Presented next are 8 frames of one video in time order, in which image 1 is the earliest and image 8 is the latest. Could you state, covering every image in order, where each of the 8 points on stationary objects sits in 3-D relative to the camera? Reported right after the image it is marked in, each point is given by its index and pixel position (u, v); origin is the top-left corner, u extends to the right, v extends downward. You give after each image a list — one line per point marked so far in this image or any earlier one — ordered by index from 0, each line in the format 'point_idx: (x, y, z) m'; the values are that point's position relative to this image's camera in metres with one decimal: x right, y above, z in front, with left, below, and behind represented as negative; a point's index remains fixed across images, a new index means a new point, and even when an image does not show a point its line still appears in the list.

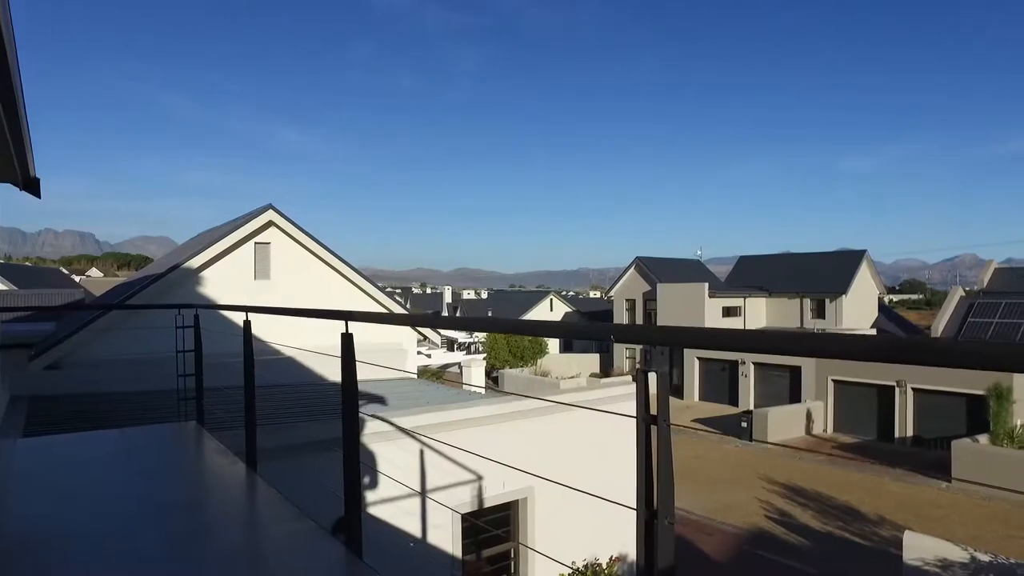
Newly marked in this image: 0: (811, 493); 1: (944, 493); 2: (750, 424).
0: (+6.2, -4.3, +14.9) m
1: (+9.2, -4.3, +15.5) m
2: (+6.5, -3.7, +19.5) m
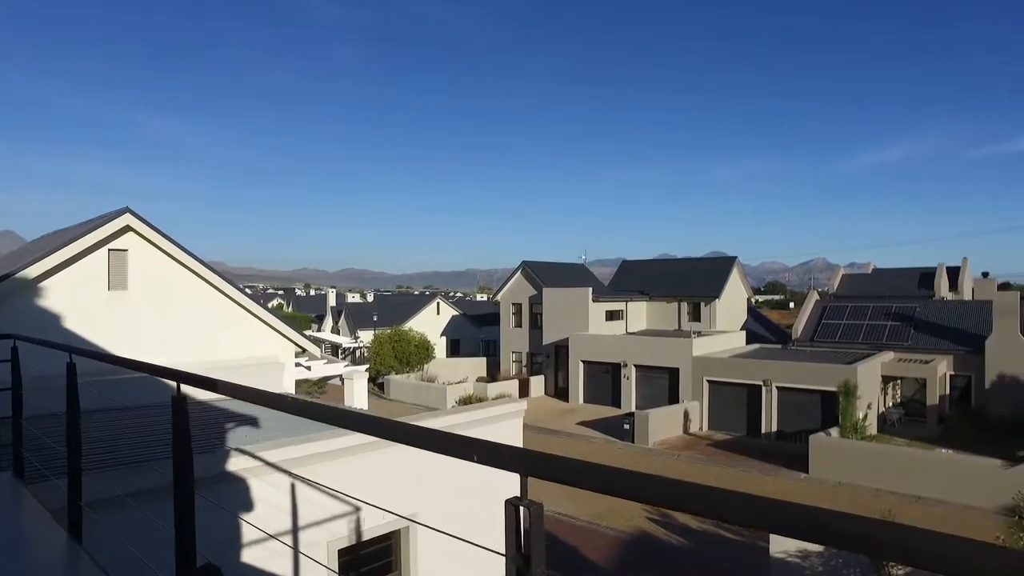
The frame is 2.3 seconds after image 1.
0: (+3.8, -4.4, +15.5) m
1: (+6.7, -4.5, +16.5) m
2: (+3.3, -3.8, +20.1) m
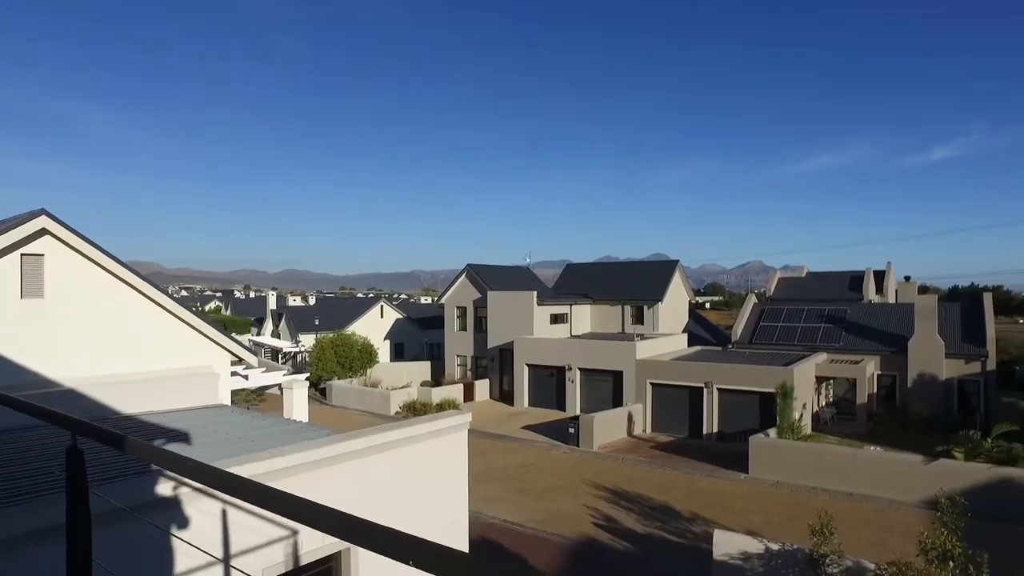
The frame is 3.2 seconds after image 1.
0: (+2.6, -4.5, +15.6) m
1: (+5.4, -4.6, +16.9) m
2: (+1.8, -4.0, +20.1) m
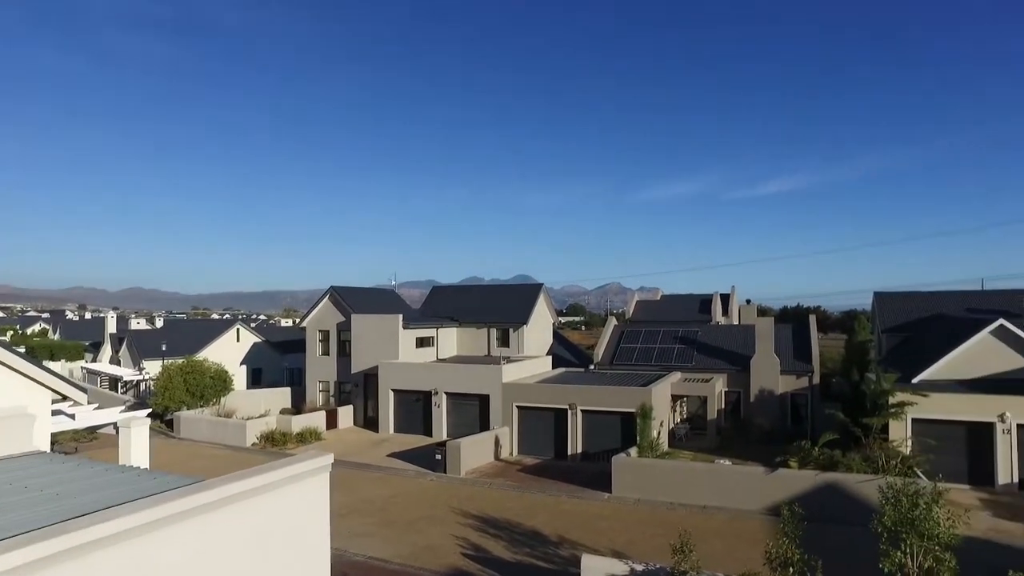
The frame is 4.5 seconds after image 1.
0: (-0.2, -5.0, +15.5) m
1: (+2.3, -5.2, +17.2) m
2: (-1.8, -4.6, +19.8) m
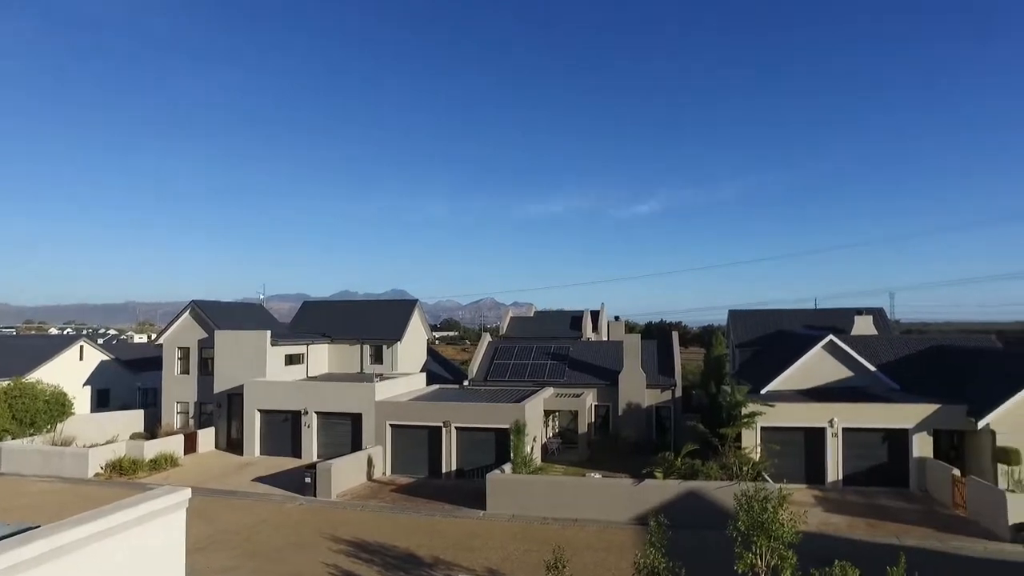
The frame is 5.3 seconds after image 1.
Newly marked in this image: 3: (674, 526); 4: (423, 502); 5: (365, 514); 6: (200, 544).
0: (-2.9, -5.4, +15.0) m
1: (-0.7, -5.6, +17.1) m
2: (-5.2, -5.1, +19.0) m
3: (+3.7, -5.5, +16.5) m
4: (-2.3, -5.6, +18.7) m
5: (-3.6, -5.5, +17.6) m
6: (-6.5, -5.3, +14.9) m
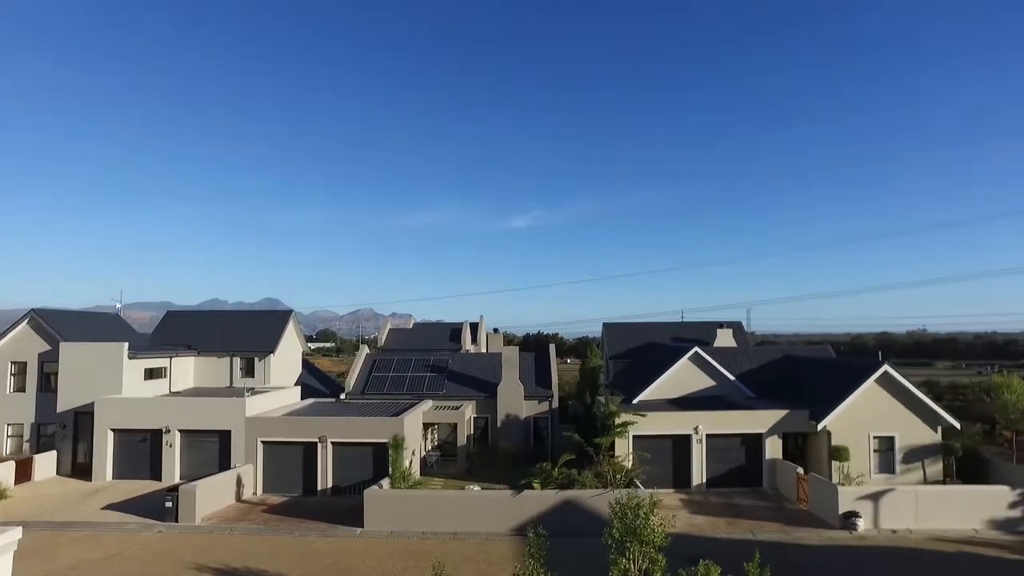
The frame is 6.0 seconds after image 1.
0: (-5.2, -5.6, +14.0) m
1: (-3.4, -5.8, +16.4) m
2: (-8.2, -5.3, +17.5) m
3: (+1.0, -5.7, +16.5) m
4: (-5.3, -5.8, +17.7) m
5: (-6.3, -5.7, +16.4) m
6: (-8.8, -5.4, +13.3) m
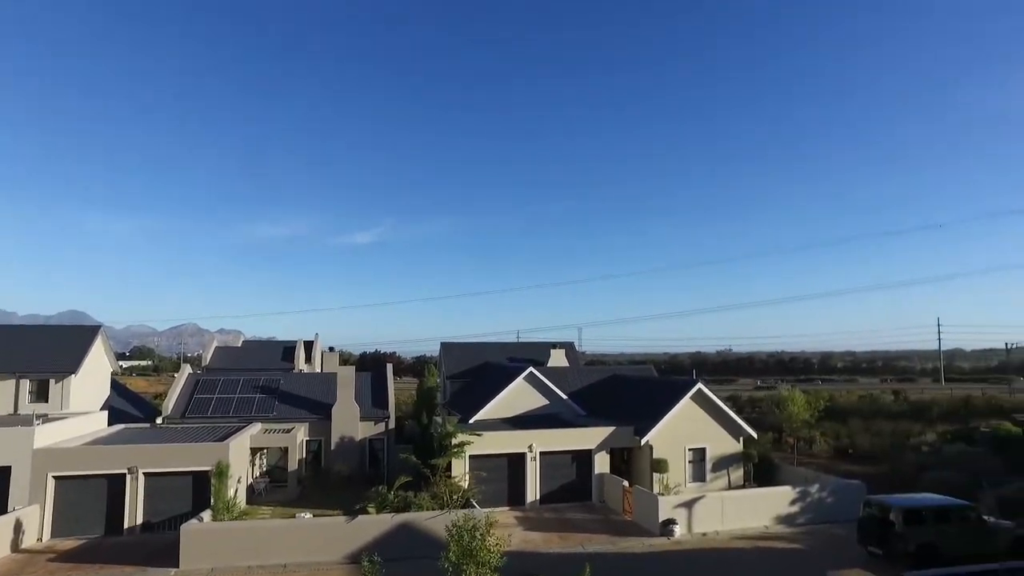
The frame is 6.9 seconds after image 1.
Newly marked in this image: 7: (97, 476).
0: (-7.8, -5.6, +10.9) m
1: (-6.6, -6.0, +13.7) m
2: (-11.4, -5.3, +13.7) m
3: (-2.2, -6.0, +14.7) m
4: (-8.6, -6.0, +14.6) m
5: (-9.4, -5.8, +13.0) m
6: (-11.1, -5.4, +9.5) m
7: (-10.1, -4.7, +17.3) m
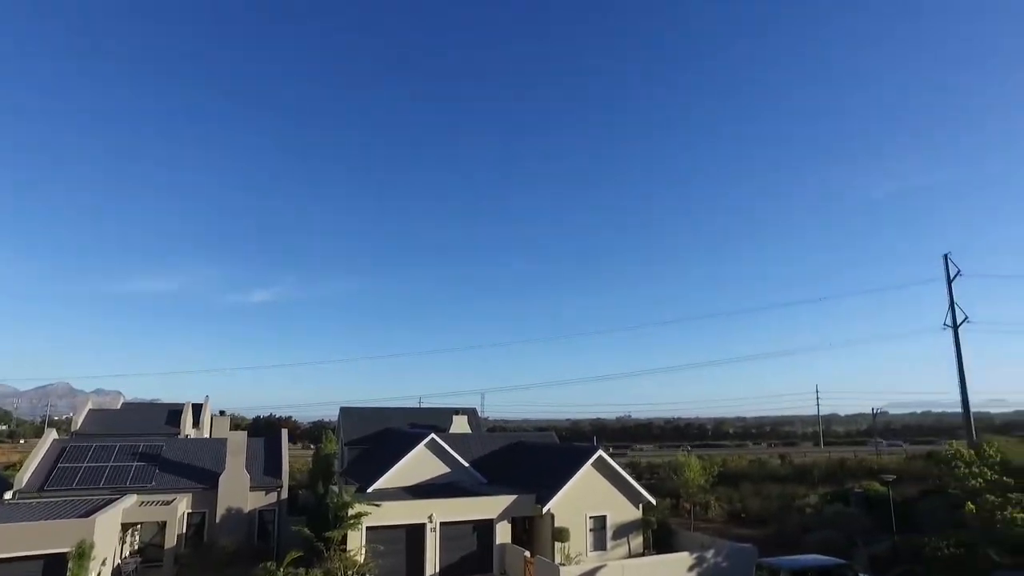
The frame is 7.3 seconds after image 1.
0: (-9.6, -6.4, +11.0) m
1: (-8.8, -7.0, +13.9) m
2: (-13.6, -6.3, +13.4) m
3: (-4.6, -7.2, +15.5) m
4: (-10.9, -7.0, +14.5) m
5: (-11.5, -6.7, +12.9) m
6: (-12.7, -6.0, +9.2) m
7: (-12.8, -6.0, +17.2) m
